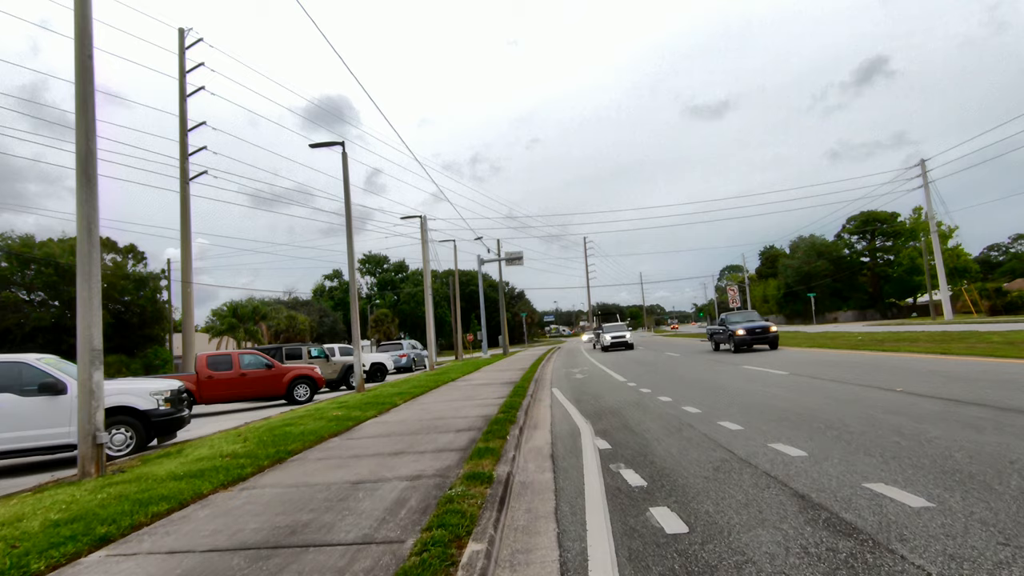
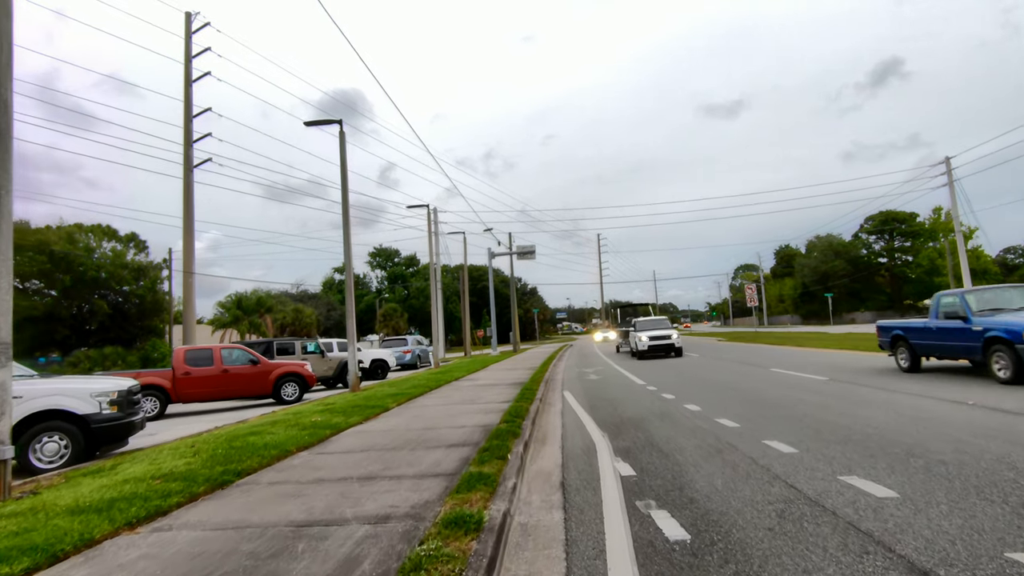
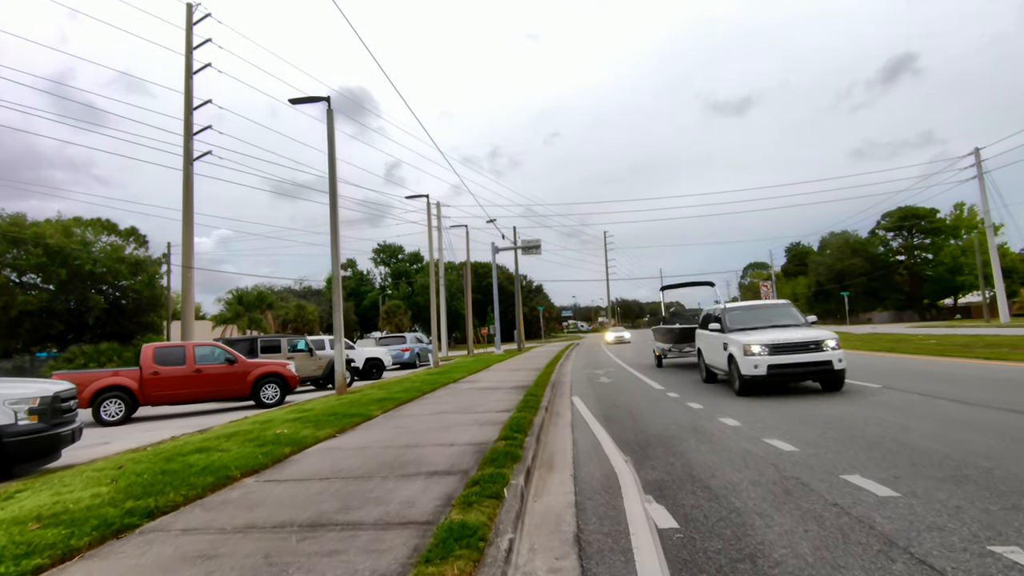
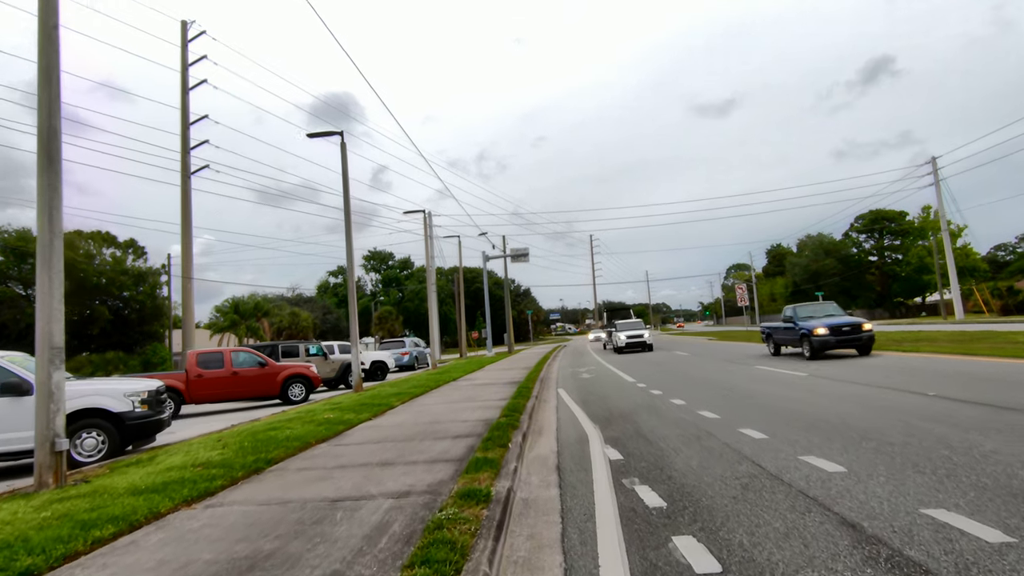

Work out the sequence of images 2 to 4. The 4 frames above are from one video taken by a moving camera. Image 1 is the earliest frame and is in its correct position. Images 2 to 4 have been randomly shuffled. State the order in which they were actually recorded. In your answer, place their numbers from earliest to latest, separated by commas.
4, 2, 3
